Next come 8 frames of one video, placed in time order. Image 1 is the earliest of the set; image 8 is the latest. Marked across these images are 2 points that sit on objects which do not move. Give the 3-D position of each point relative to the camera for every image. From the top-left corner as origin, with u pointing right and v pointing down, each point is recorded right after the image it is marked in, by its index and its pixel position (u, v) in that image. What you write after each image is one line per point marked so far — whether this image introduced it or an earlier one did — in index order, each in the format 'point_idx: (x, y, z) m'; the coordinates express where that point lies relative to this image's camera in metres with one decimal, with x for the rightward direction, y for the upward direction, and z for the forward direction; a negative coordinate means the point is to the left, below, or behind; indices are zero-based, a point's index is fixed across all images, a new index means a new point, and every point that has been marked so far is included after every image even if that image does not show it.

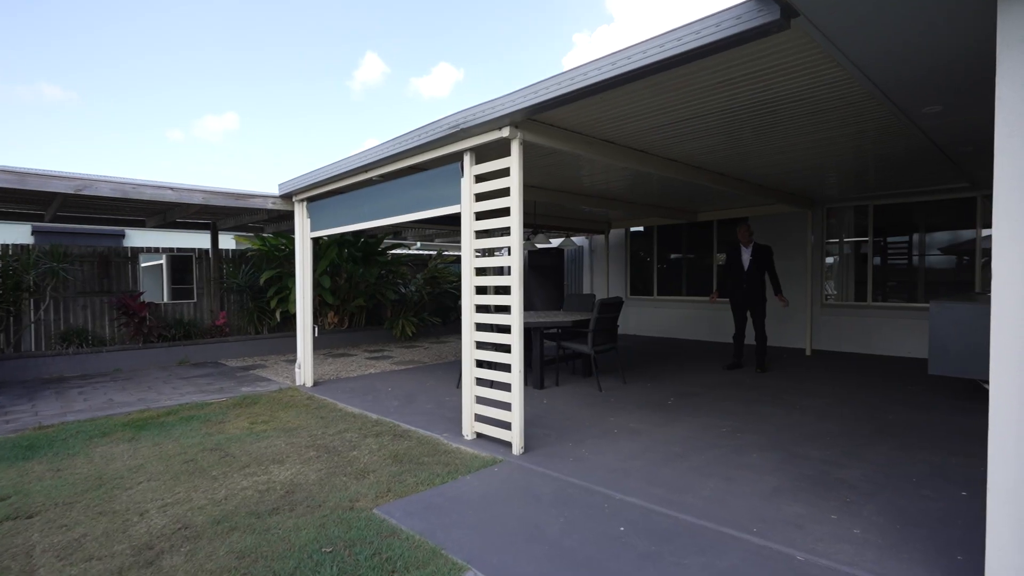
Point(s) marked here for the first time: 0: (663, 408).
0: (+1.2, -1.0, +4.4) m
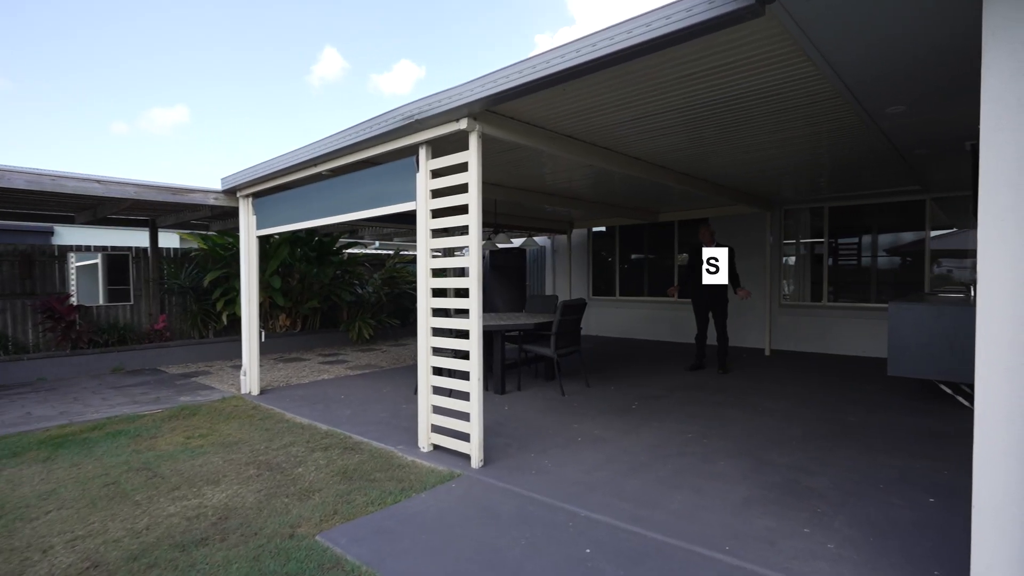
0: (+0.9, -1.0, +4.3) m
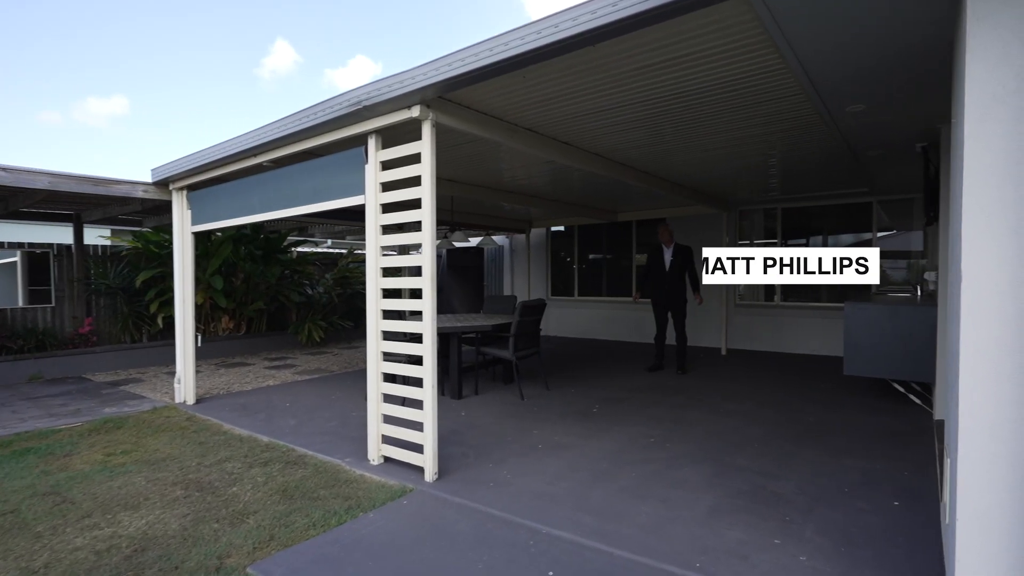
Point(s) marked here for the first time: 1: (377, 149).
0: (+0.6, -1.0, +4.2) m
1: (-0.8, +0.8, +3.1) m
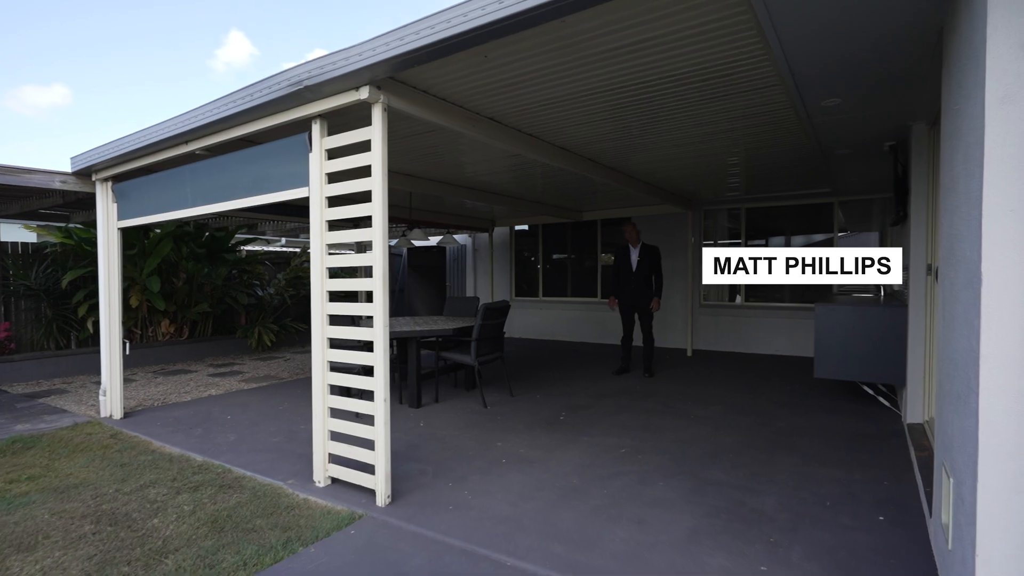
0: (+0.3, -1.0, +3.9) m
1: (-1.0, +0.8, +2.8) m
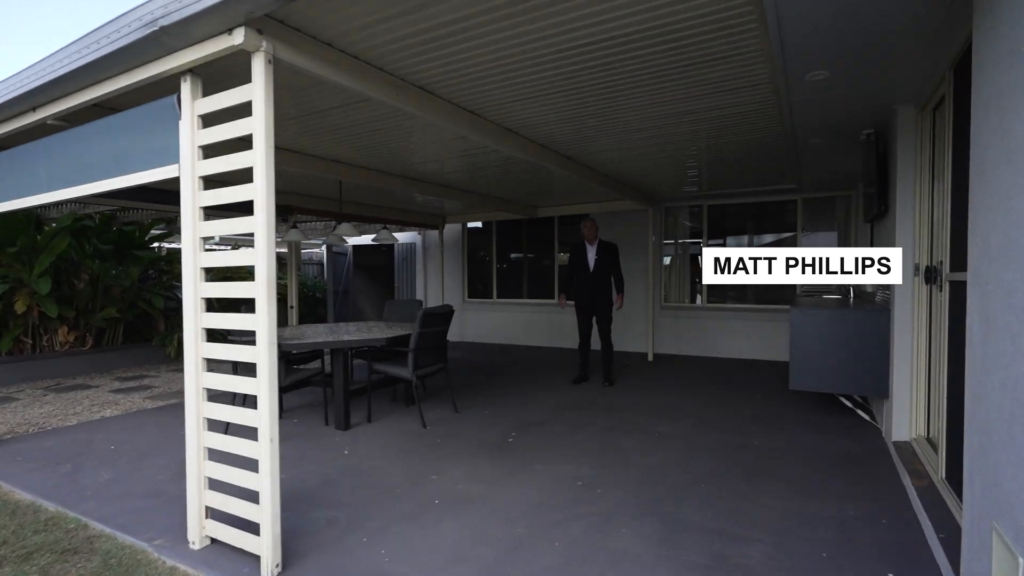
0: (-0.1, -1.0, +3.4) m
1: (-1.3, +0.8, +2.2) m
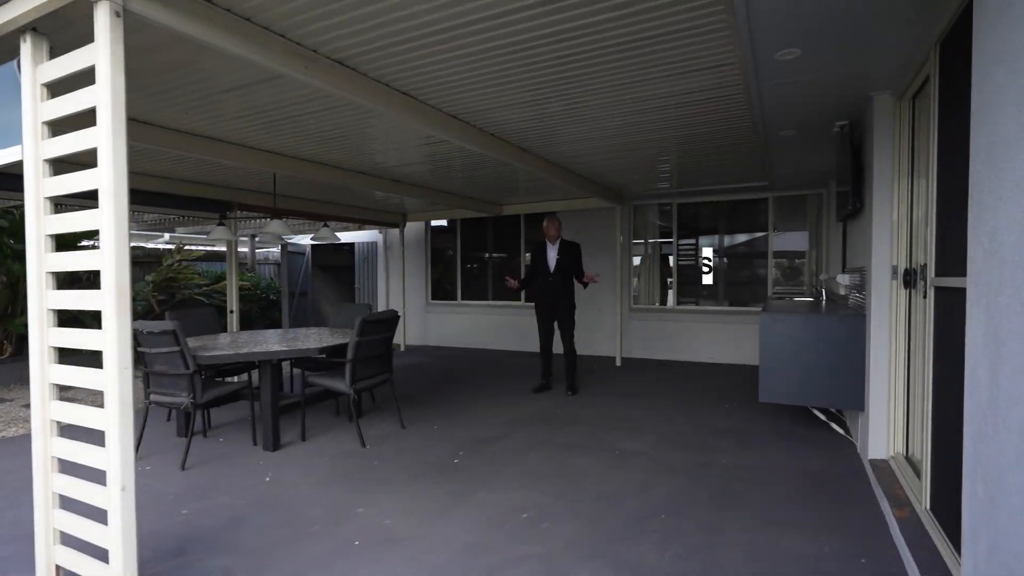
0: (-0.4, -1.1, +3.1) m
1: (-1.6, +0.7, +1.7) m
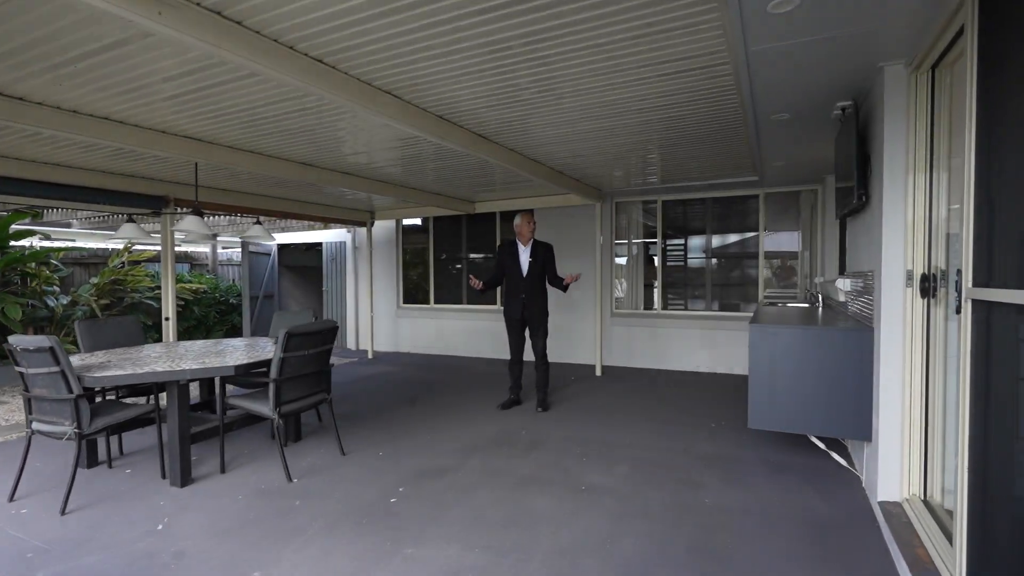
0: (-0.7, -1.1, +2.5) m
1: (-1.8, +0.7, +1.2) m
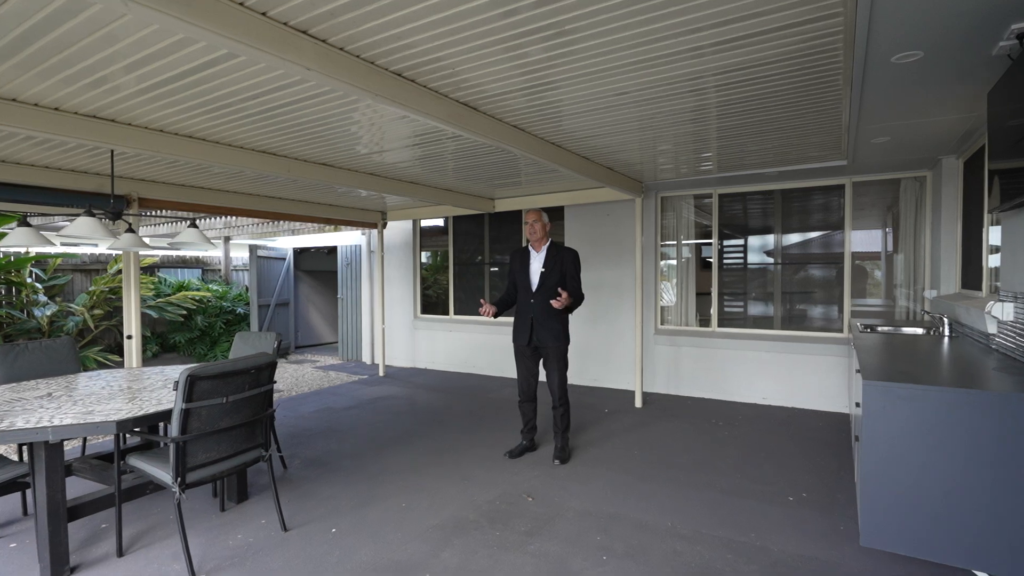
0: (-0.8, -1.2, +1.7) m
1: (-2.0, +0.6, +0.5) m
